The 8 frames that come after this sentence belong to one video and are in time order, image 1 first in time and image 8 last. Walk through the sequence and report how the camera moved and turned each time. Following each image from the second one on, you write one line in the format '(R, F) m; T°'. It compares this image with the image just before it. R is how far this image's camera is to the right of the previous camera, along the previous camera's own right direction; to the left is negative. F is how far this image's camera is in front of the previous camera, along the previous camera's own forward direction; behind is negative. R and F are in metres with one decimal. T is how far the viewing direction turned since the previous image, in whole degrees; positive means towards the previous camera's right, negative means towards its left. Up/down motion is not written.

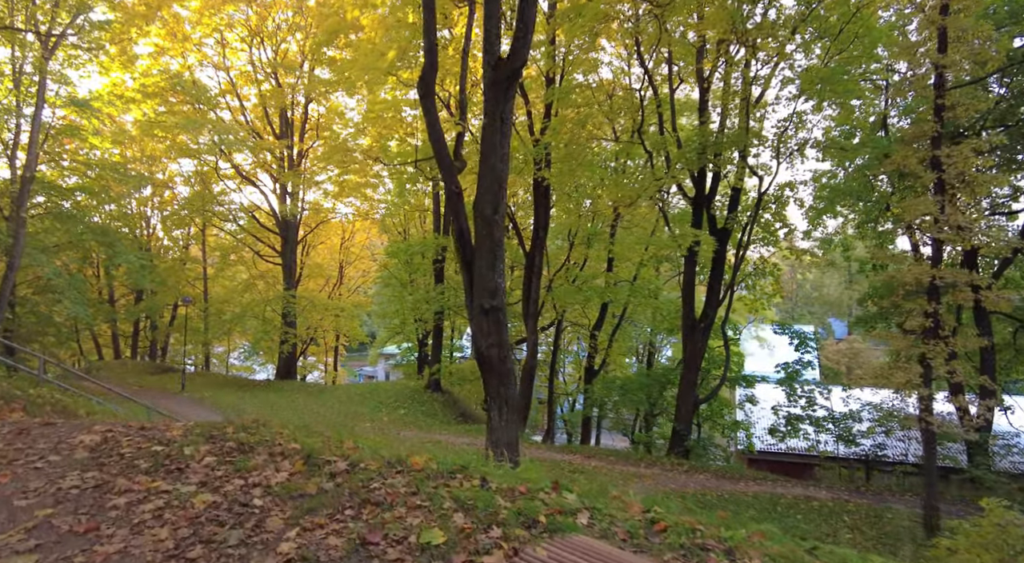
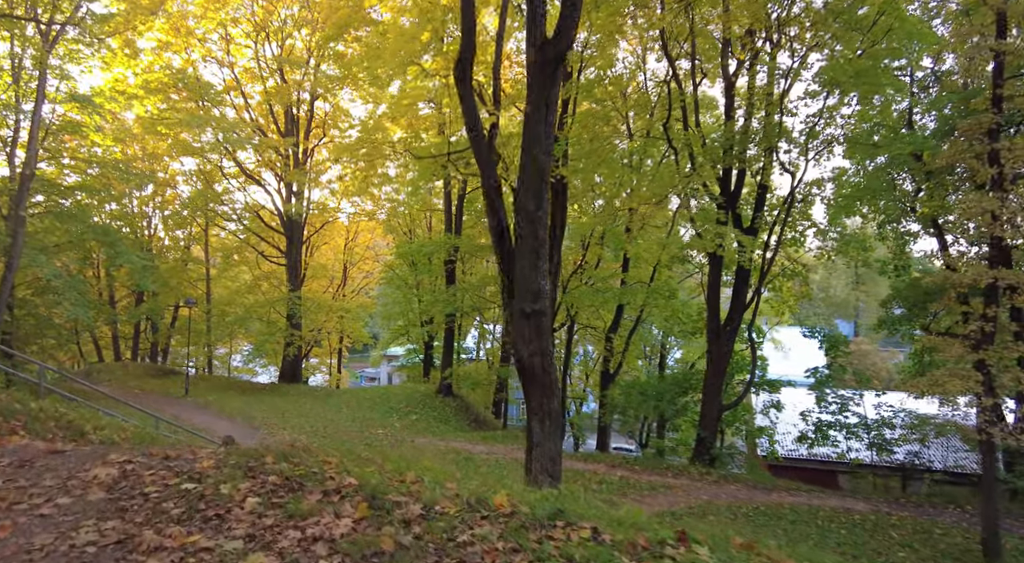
(-0.4, +0.5) m; 0°
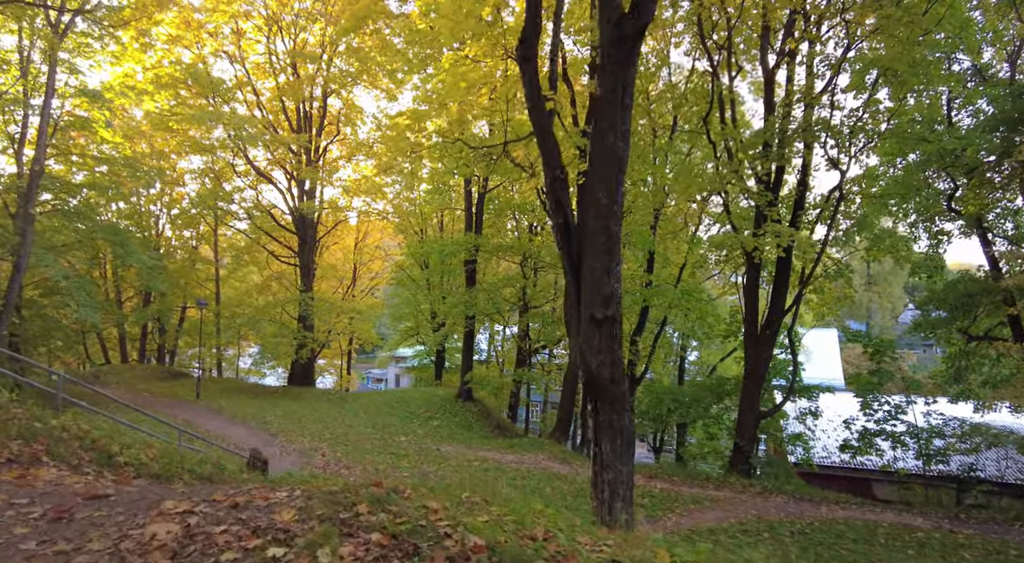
(-0.5, +0.6) m; 0°
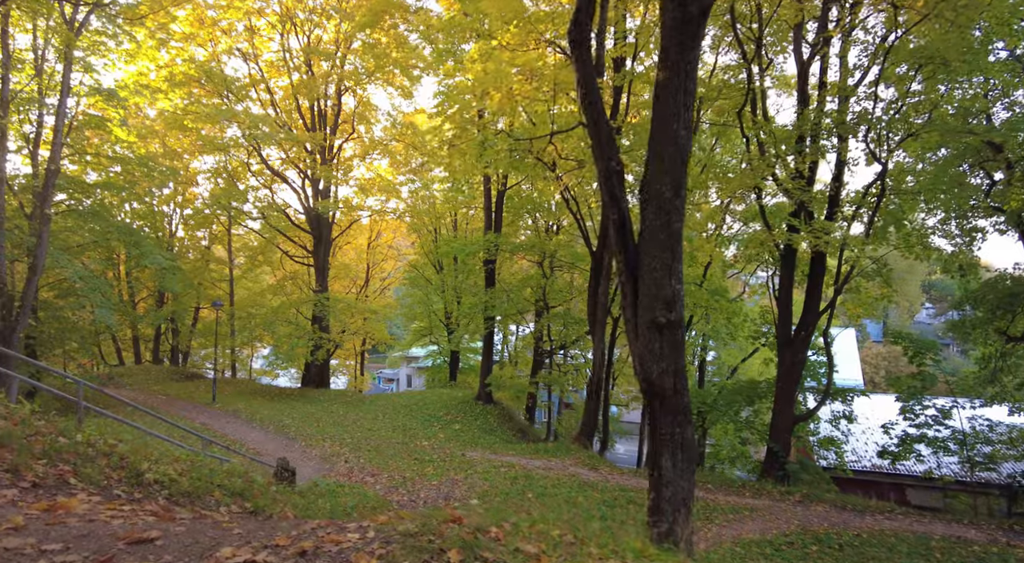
(-0.3, +0.4) m; -1°
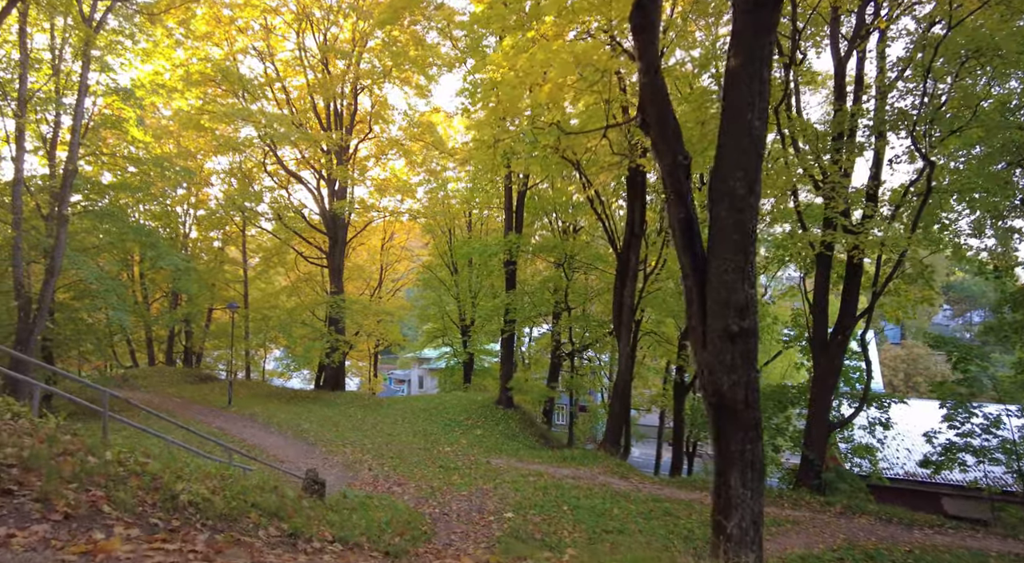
(-0.3, +0.4) m; -1°
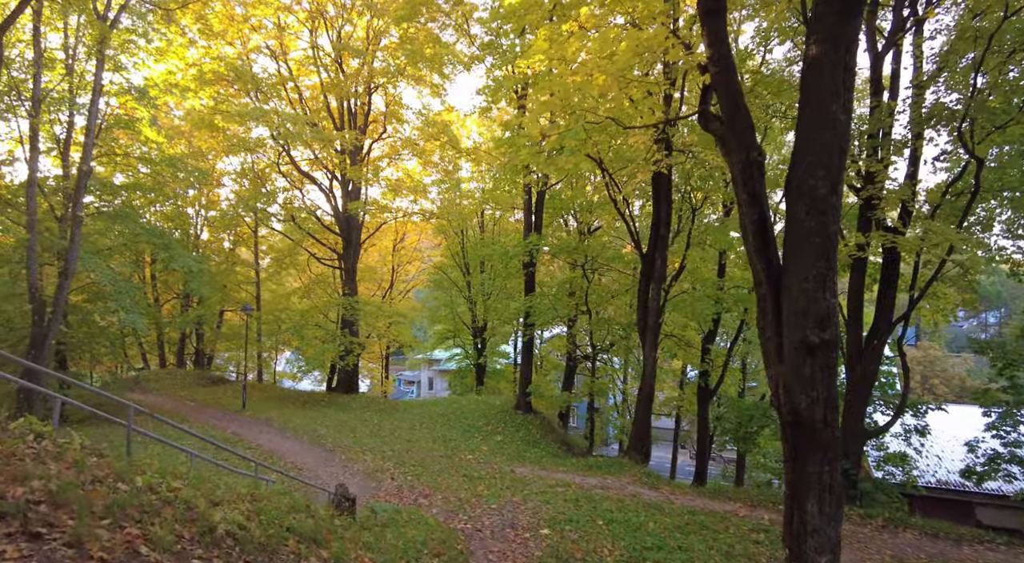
(-0.3, +0.4) m; -1°
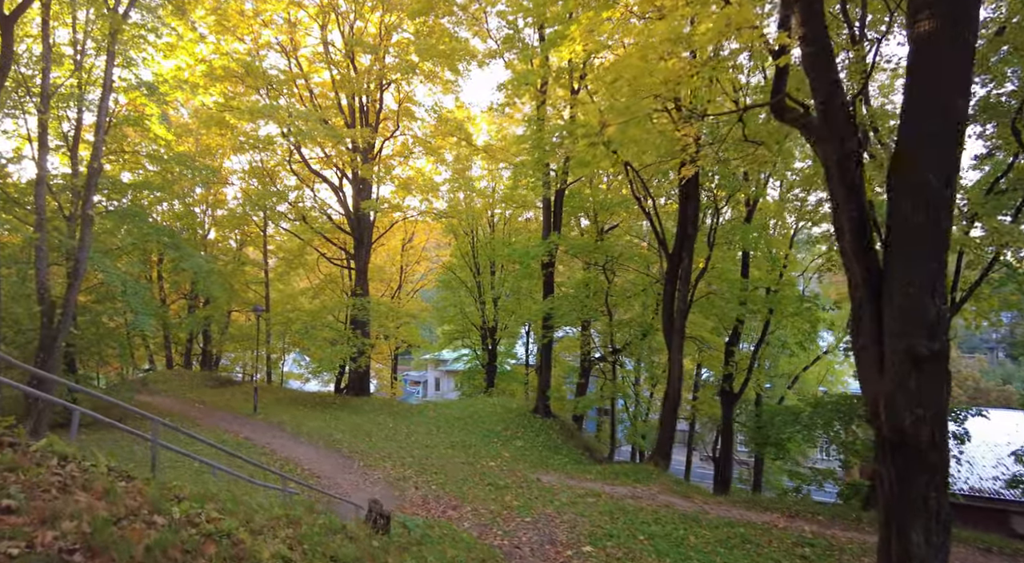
(-0.4, +0.4) m; 0°
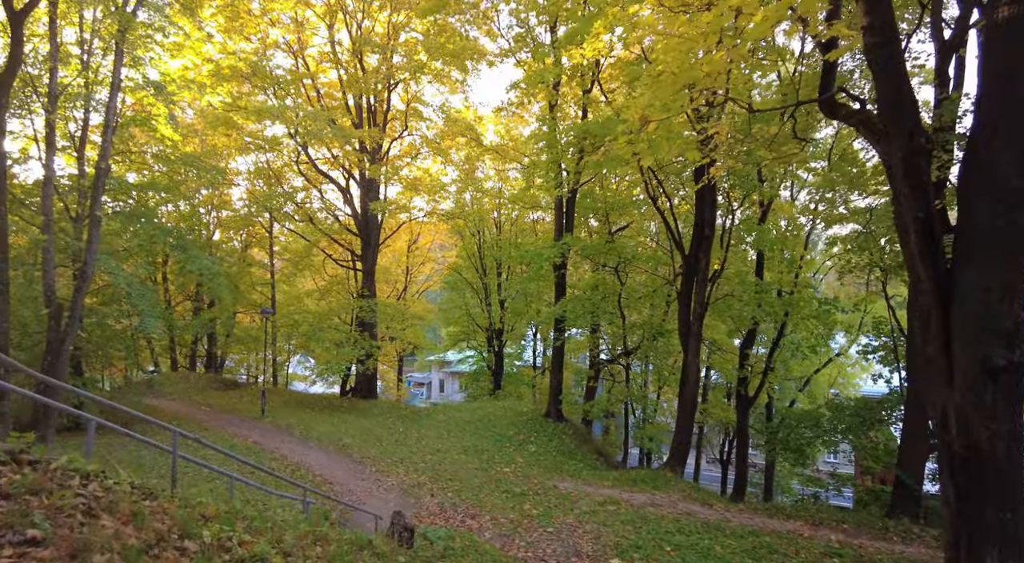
(-0.2, +0.2) m; 0°
